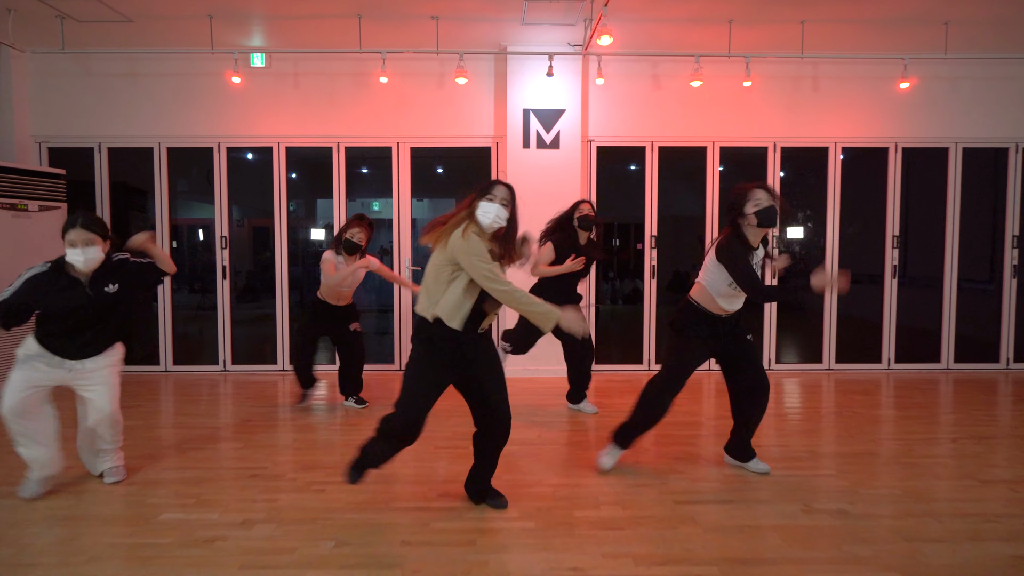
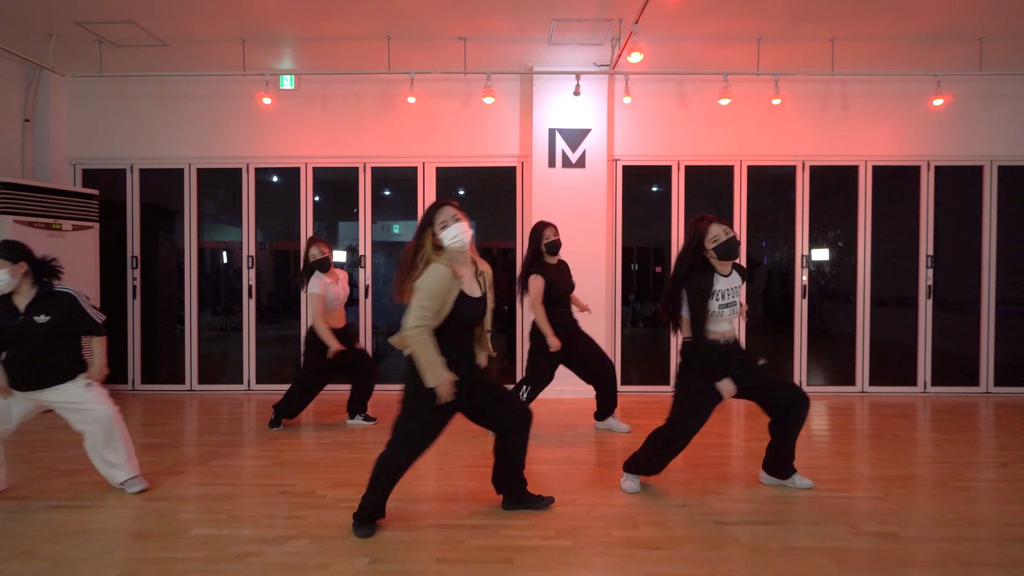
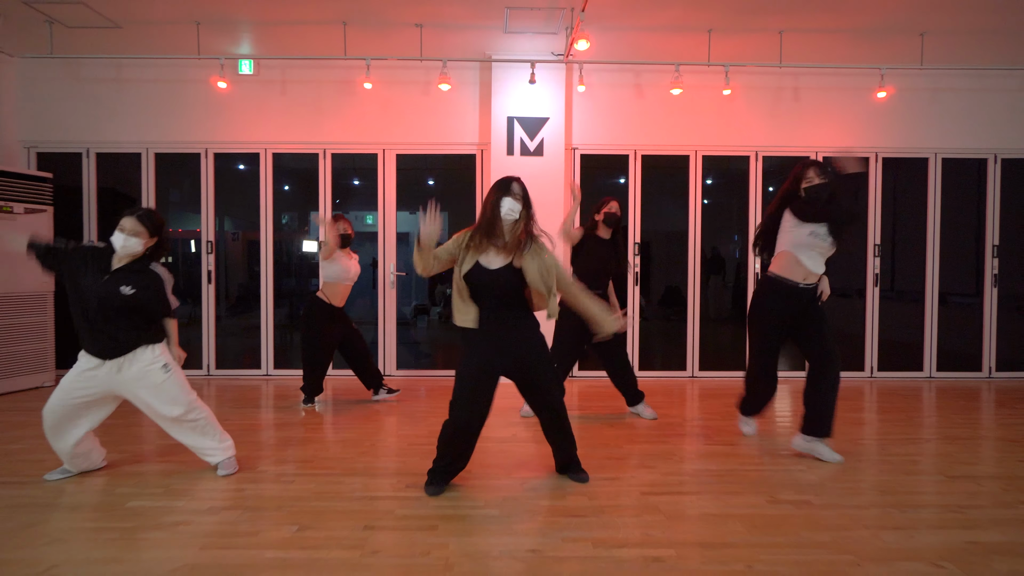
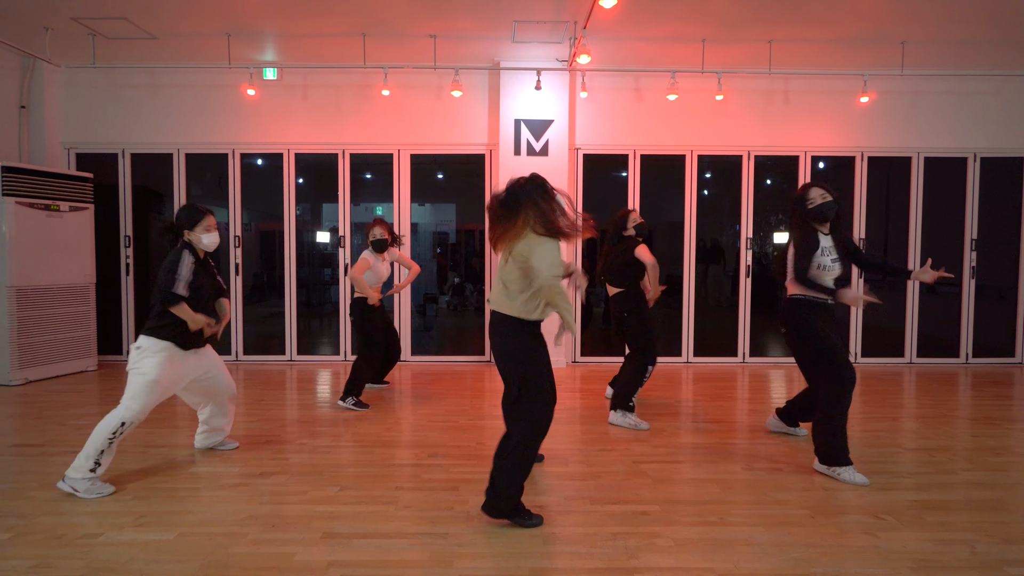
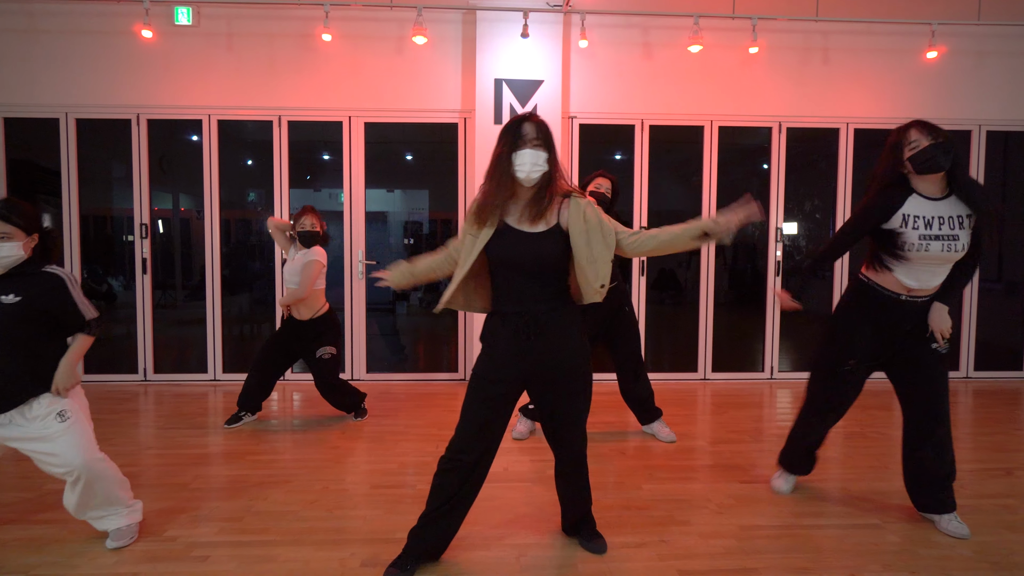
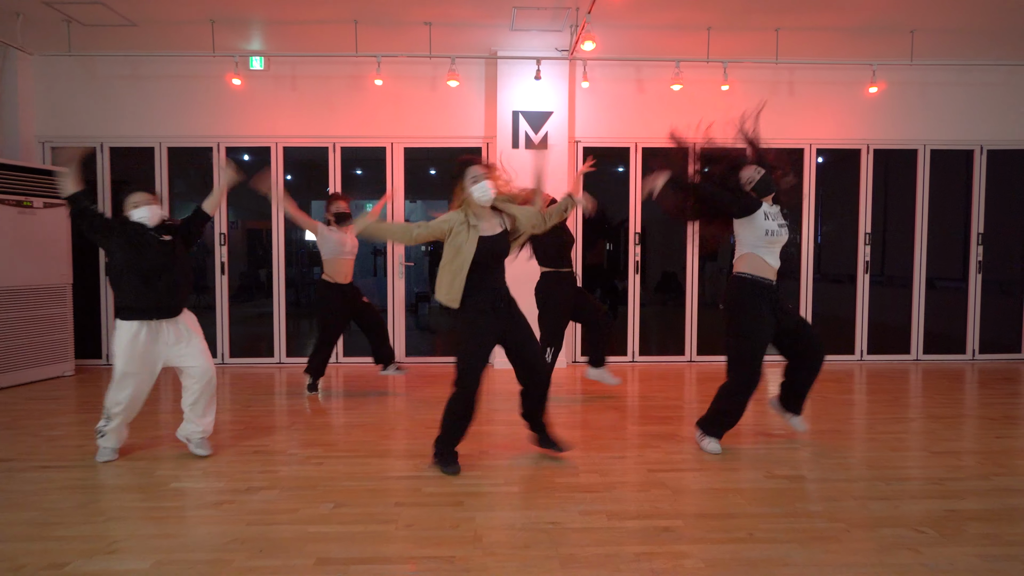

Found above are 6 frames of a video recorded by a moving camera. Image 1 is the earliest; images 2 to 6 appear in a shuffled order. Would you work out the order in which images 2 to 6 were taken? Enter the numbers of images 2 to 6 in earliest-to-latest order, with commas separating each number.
2, 6, 5, 3, 4
